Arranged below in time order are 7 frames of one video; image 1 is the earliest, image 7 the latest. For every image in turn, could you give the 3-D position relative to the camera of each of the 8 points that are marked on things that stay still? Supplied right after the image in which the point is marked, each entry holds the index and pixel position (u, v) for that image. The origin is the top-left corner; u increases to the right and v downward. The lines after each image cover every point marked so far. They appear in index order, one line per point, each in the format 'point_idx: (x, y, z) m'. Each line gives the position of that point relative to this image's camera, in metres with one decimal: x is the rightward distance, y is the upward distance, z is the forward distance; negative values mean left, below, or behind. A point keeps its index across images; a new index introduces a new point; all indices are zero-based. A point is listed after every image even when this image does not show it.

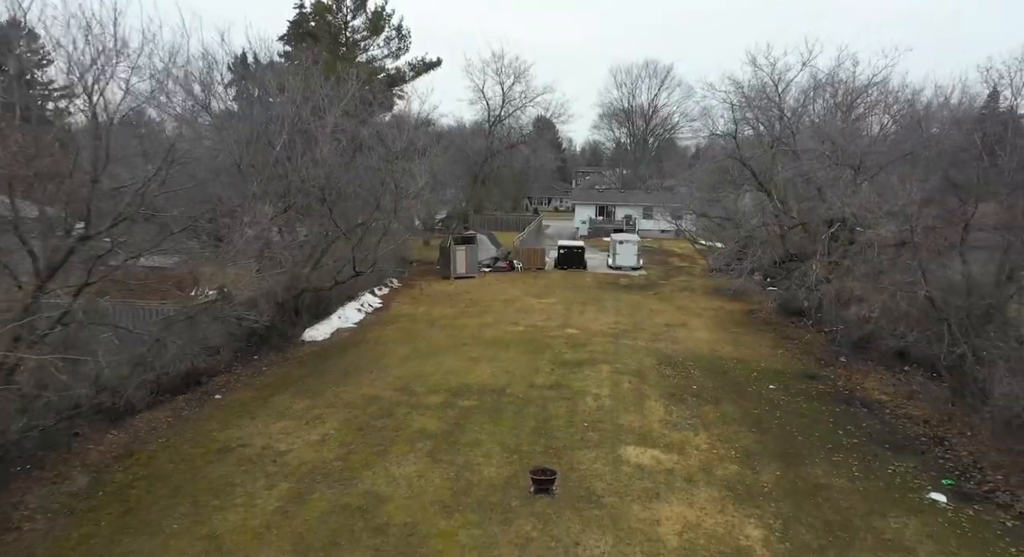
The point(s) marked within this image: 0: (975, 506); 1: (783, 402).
0: (+5.8, -2.8, +7.5) m
1: (+4.9, -2.2, +10.8) m
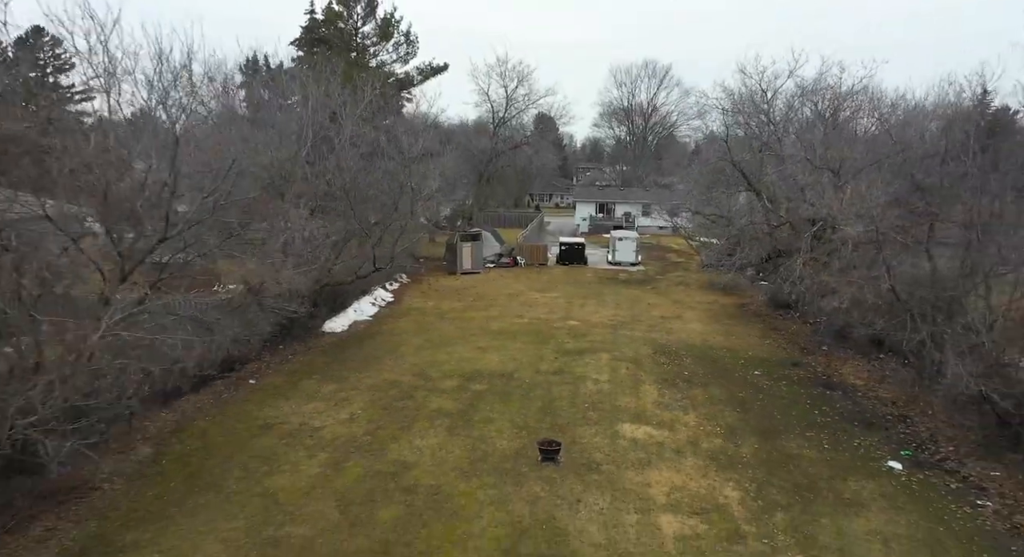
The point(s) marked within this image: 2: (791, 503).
0: (+5.9, -2.7, +8.6) m
1: (+5.0, -2.1, +11.9) m
2: (+3.6, -2.9, +7.8) m
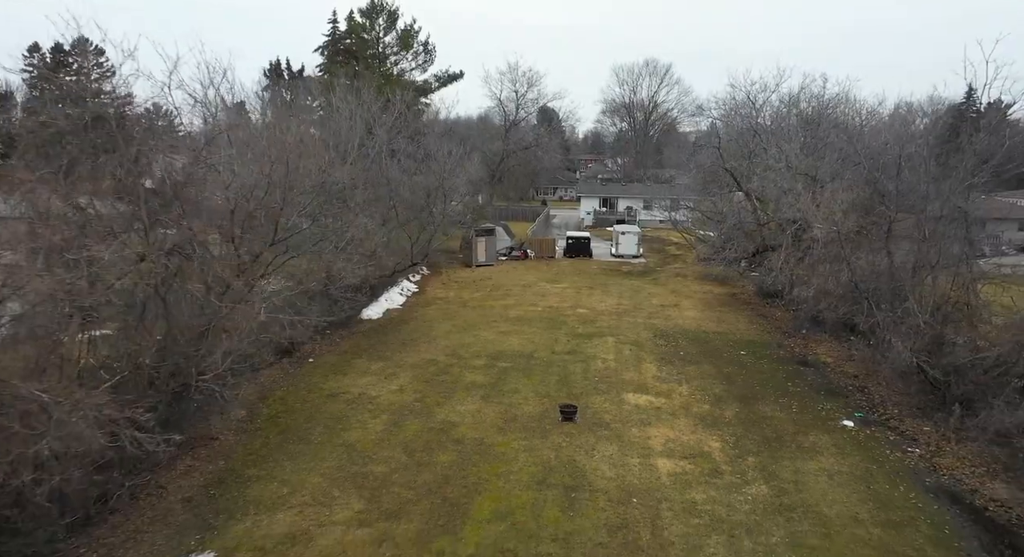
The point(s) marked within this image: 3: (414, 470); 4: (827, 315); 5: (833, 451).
0: (+6.4, -2.6, +10.7) m
1: (+5.5, -1.9, +14.0) m
2: (+4.0, -2.8, +9.9) m
3: (-1.5, -2.9, +9.2) m
4: (+7.7, -0.9, +14.7) m
5: (+5.2, -2.8, +9.8) m
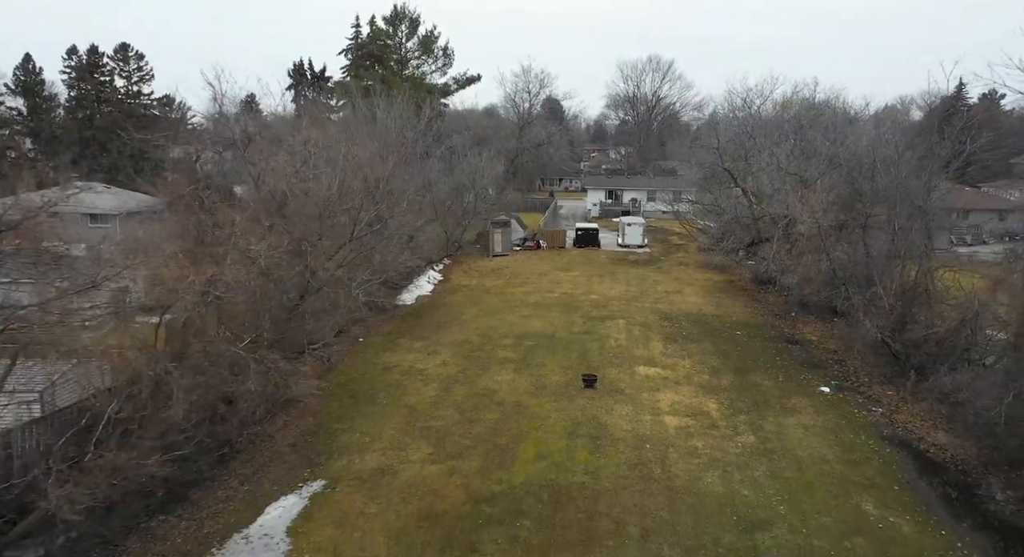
0: (+7.0, -2.4, +12.8) m
1: (+6.1, -1.6, +16.1) m
2: (+4.7, -2.6, +12.0) m
3: (-0.8, -2.7, +11.2) m
4: (+8.3, -0.5, +16.7) m
5: (+5.8, -2.6, +11.9) m
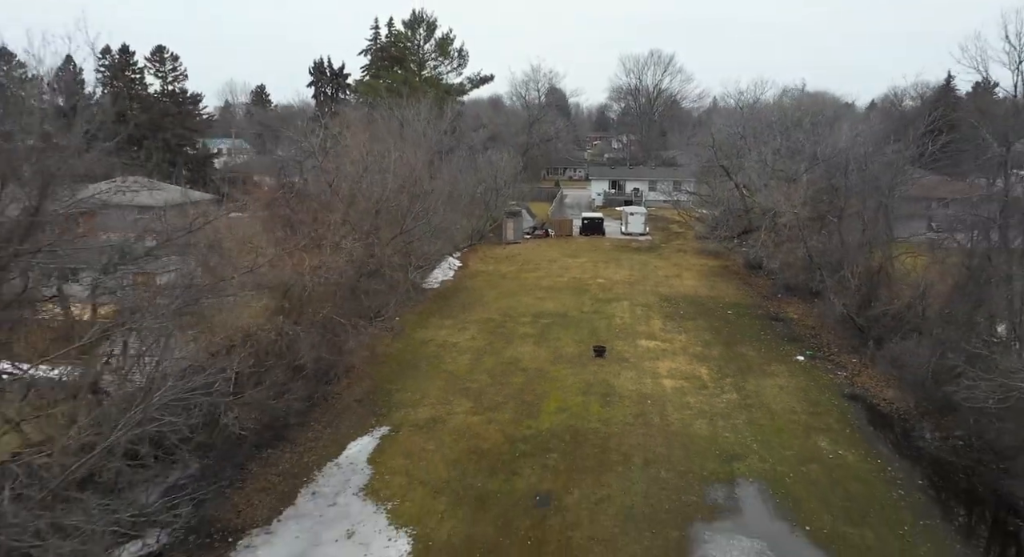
0: (+7.5, -2.0, +15.0) m
1: (+6.7, -1.2, +18.3) m
2: (+5.2, -2.2, +14.2) m
3: (-0.3, -2.4, +13.5) m
4: (+8.8, -0.1, +18.9) m
5: (+6.4, -2.2, +14.1) m
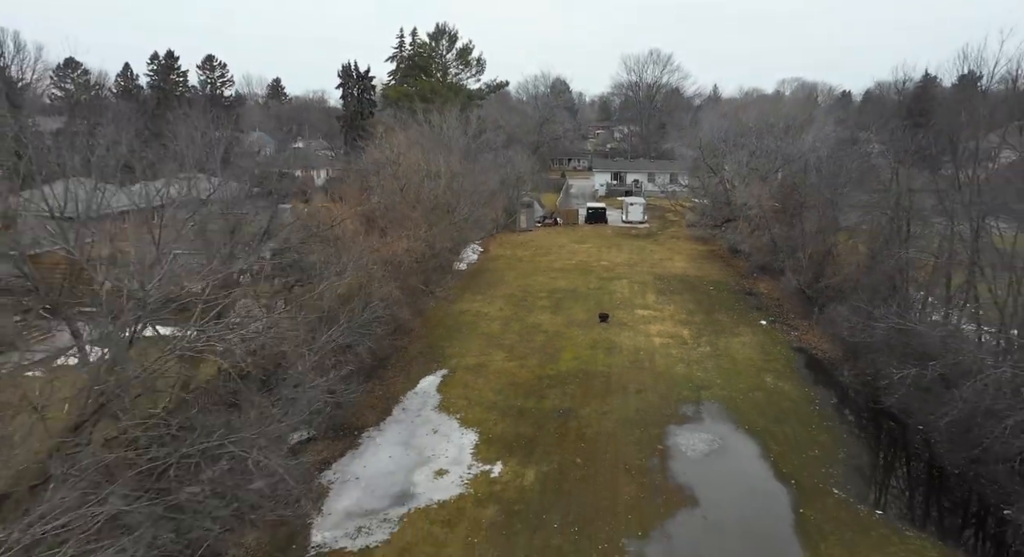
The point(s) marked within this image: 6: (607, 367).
0: (+8.2, -1.4, +18.9) m
1: (+7.4, -0.5, +22.2) m
2: (+5.9, -1.7, +18.1) m
3: (+0.4, -1.8, +17.4) m
4: (+9.5, +0.6, +22.7) m
5: (+7.0, -1.7, +18.0) m
6: (+2.5, -2.3, +15.6) m
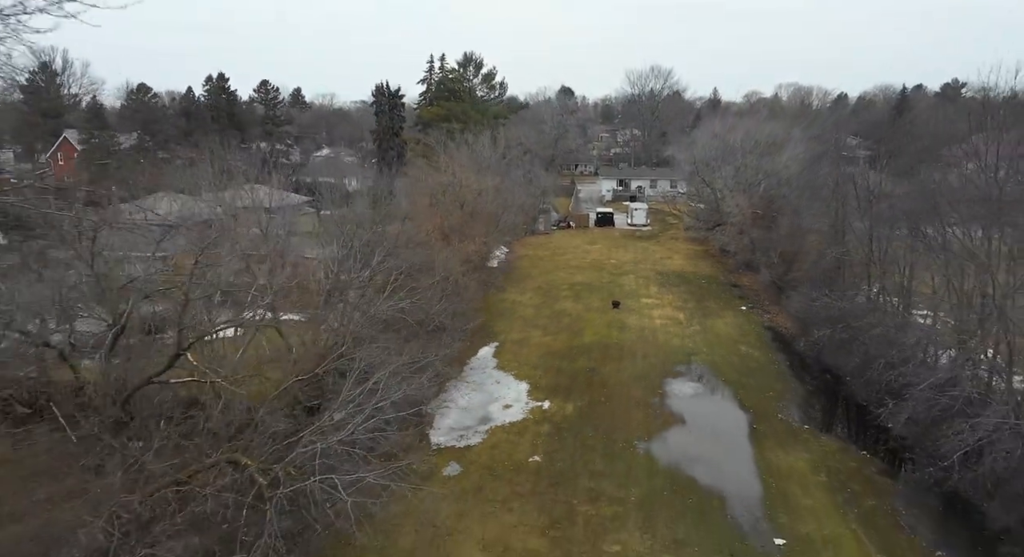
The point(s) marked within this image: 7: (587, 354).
0: (+9.4, -1.2, +23.7) m
1: (+8.6, -0.3, +26.9) m
2: (+7.1, -1.4, +22.9) m
3: (+1.6, -1.7, +22.2) m
4: (+10.7, +0.8, +27.5) m
5: (+8.2, -1.4, +22.8) m
6: (+3.6, -2.1, +20.4) m
7: (+2.4, -2.4, +19.3) m
